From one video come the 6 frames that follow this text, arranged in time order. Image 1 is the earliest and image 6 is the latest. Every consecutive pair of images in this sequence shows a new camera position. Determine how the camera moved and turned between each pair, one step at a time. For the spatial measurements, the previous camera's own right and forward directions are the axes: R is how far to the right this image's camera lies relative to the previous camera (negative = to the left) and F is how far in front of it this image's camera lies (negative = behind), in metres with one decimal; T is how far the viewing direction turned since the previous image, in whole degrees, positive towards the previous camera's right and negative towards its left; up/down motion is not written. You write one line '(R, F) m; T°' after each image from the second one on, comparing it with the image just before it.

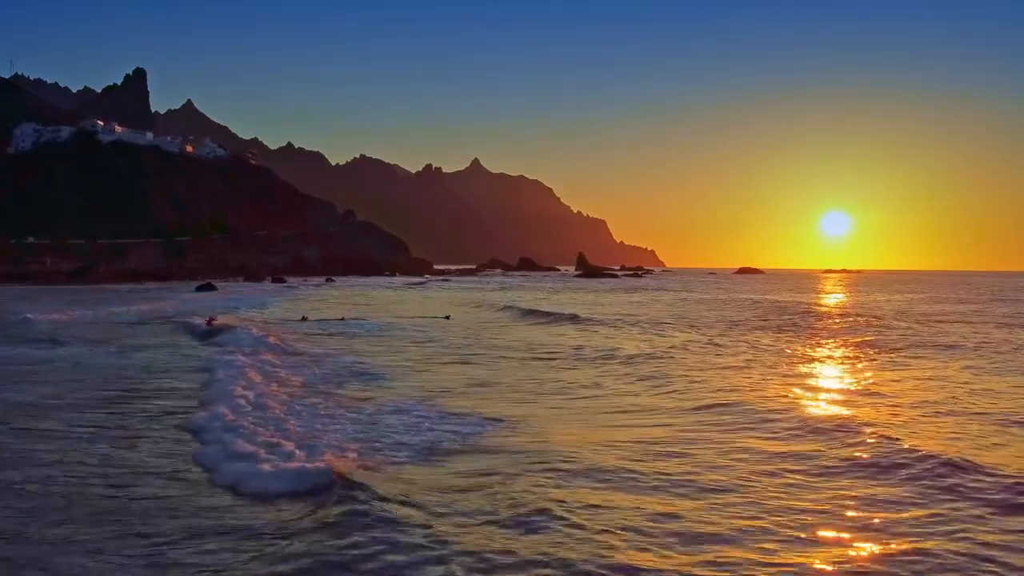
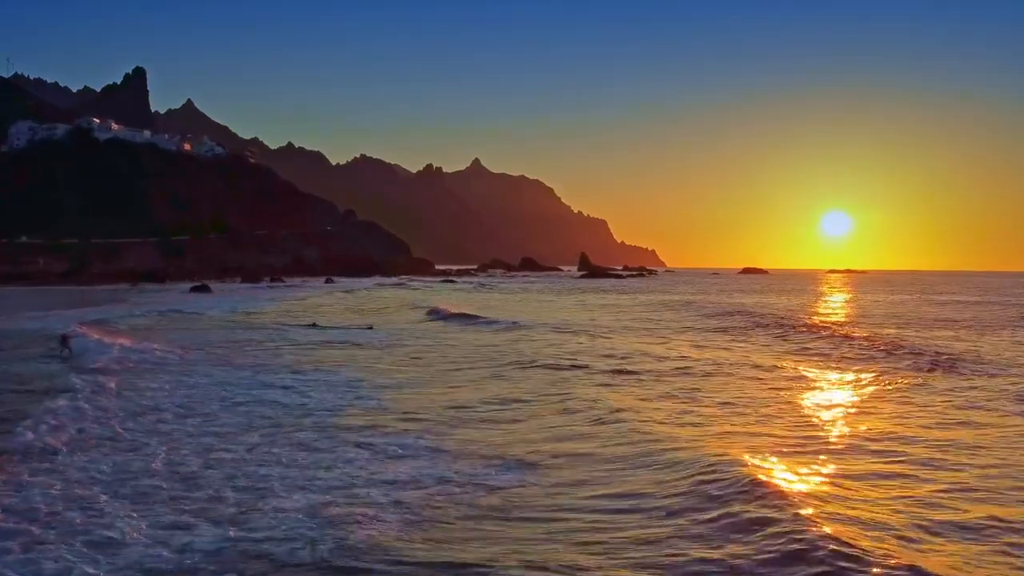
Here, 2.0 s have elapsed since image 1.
(-0.3, +1.4) m; 0°
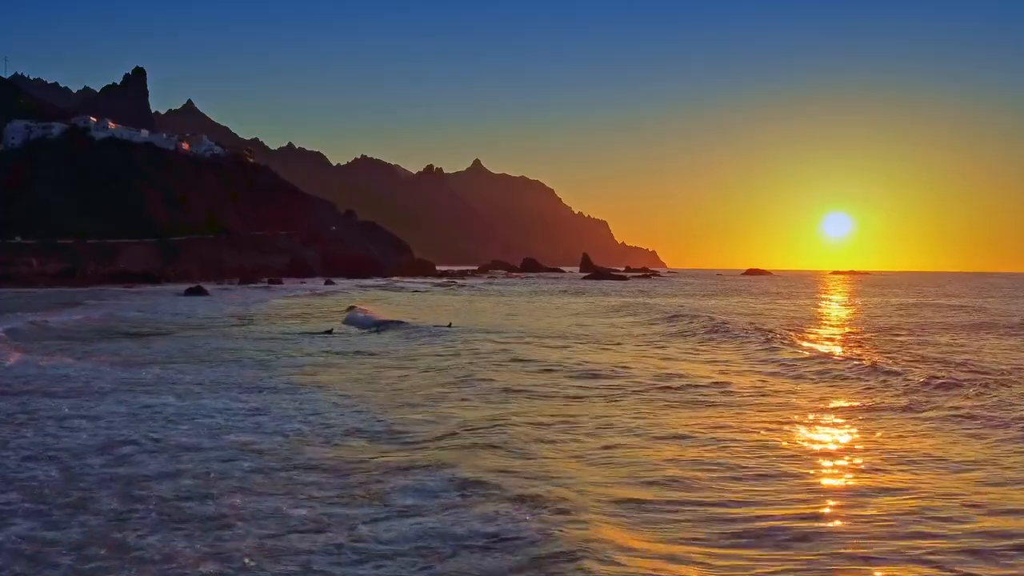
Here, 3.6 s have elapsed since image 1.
(-0.3, +1.5) m; 0°
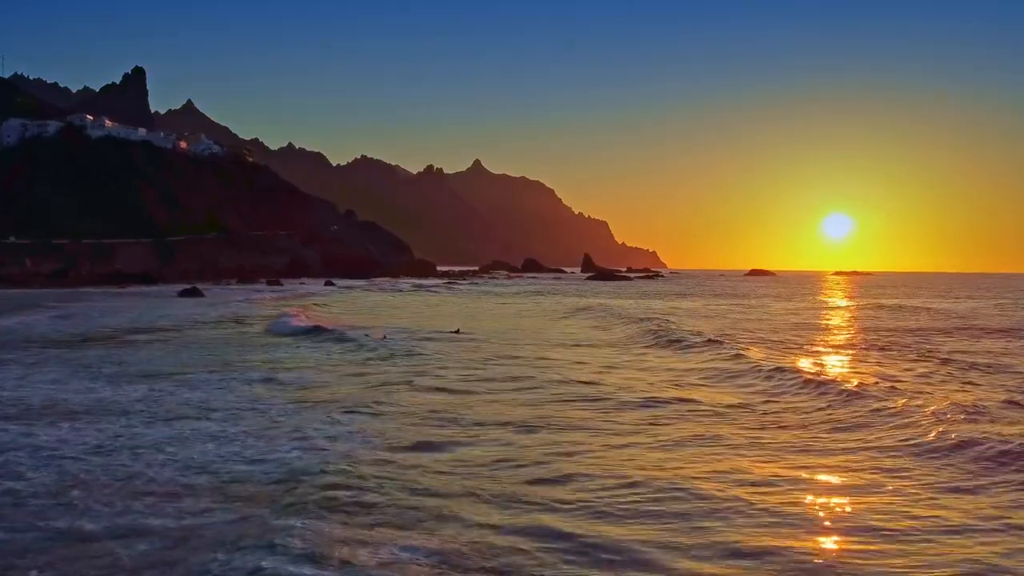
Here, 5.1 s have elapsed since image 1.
(-0.3, +1.2) m; 0°
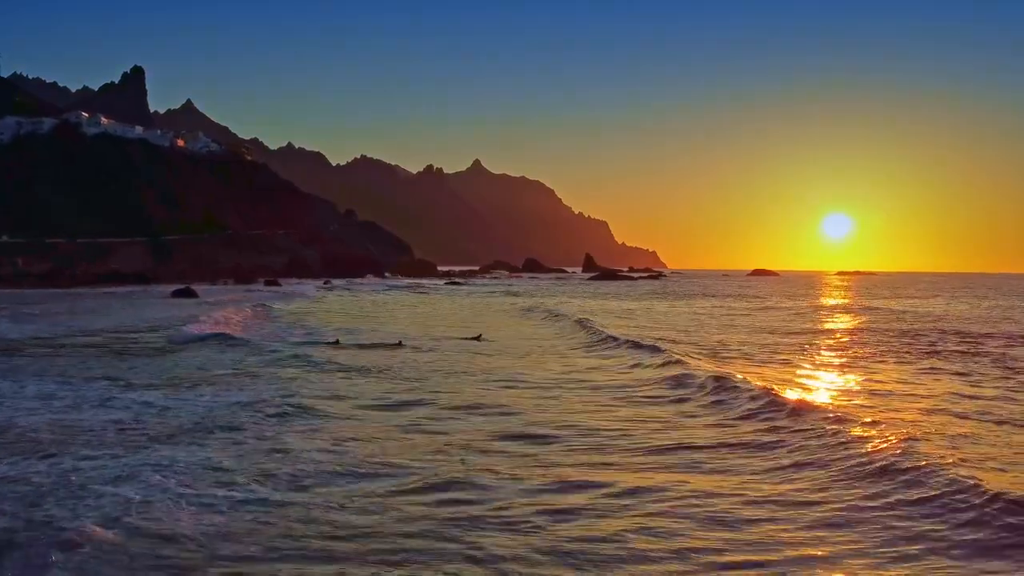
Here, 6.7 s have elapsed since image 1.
(-0.3, +1.4) m; 0°
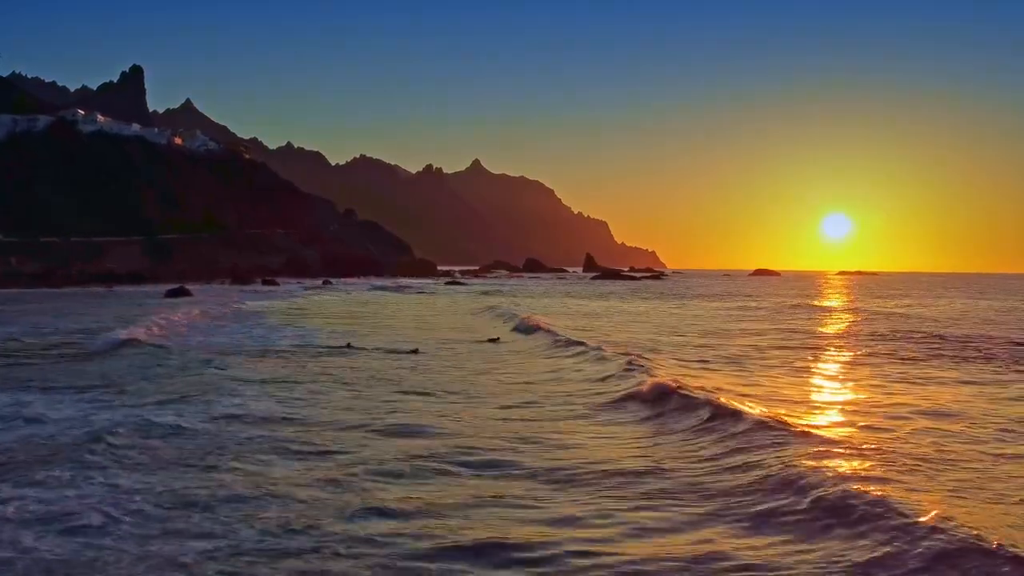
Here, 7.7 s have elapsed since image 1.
(-0.2, +1.0) m; 0°
